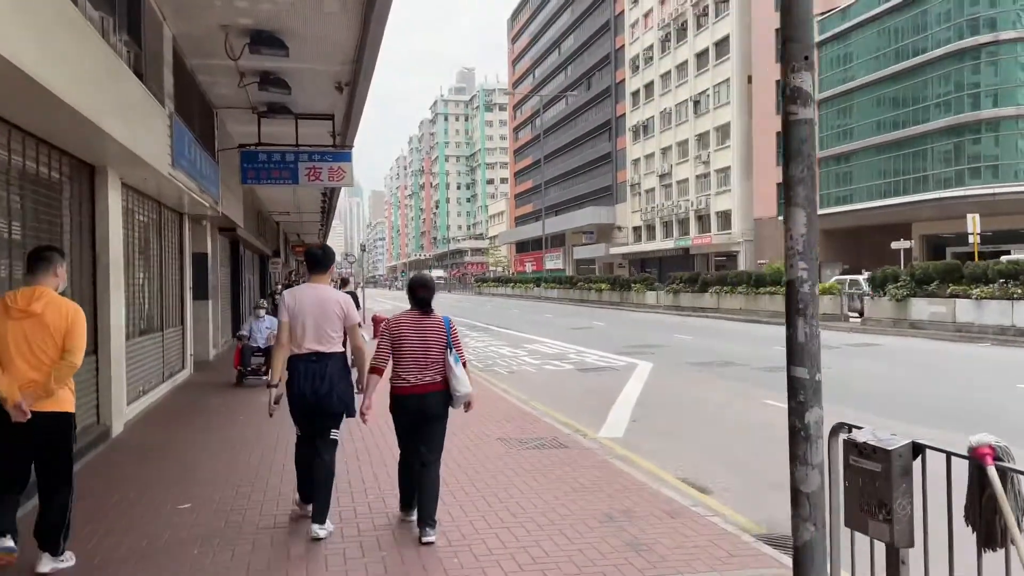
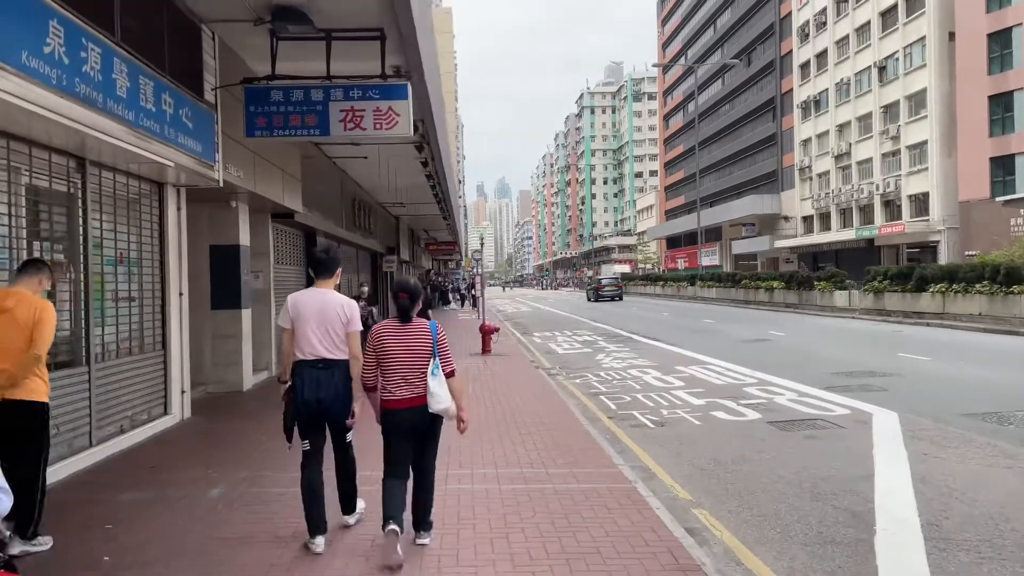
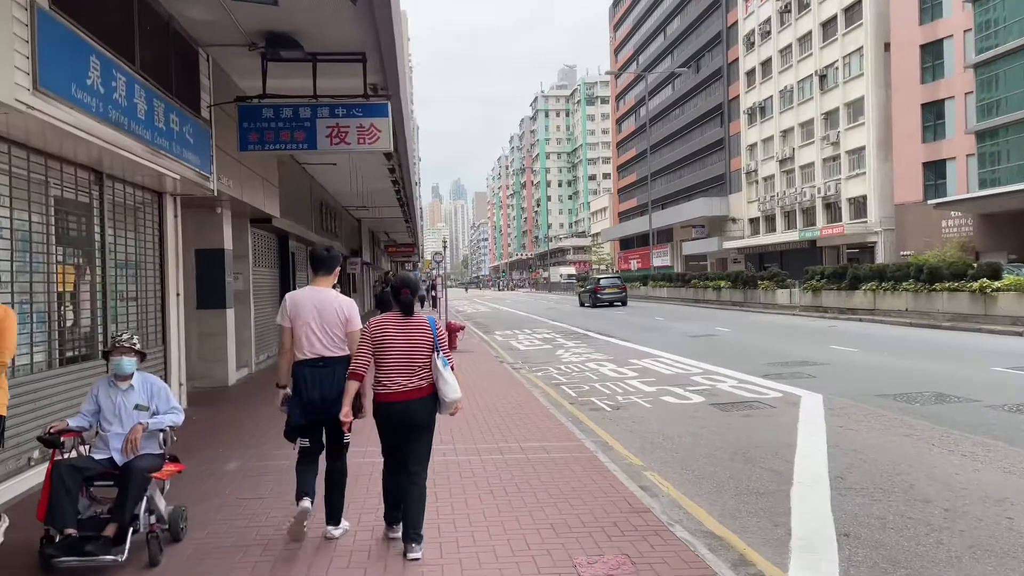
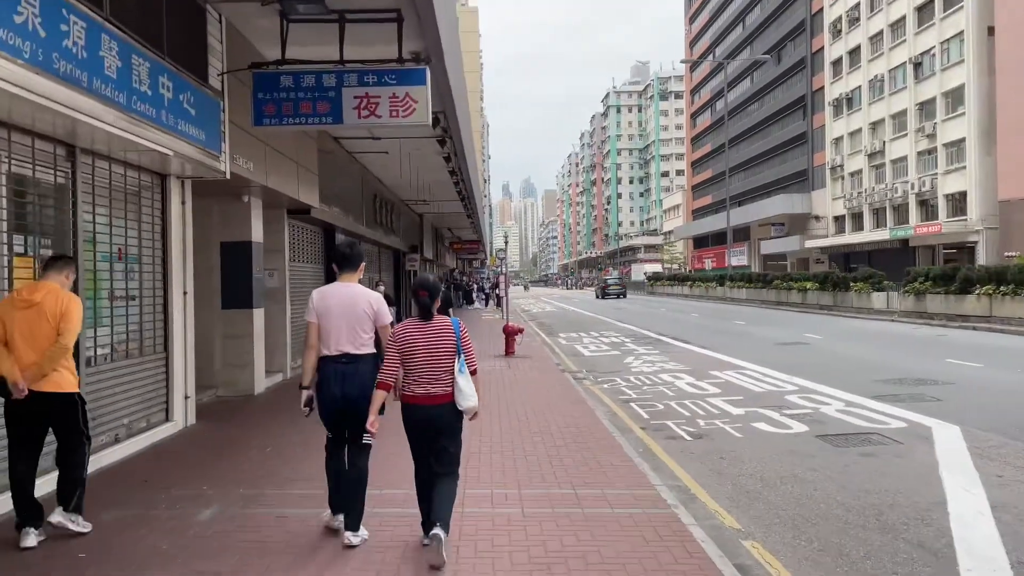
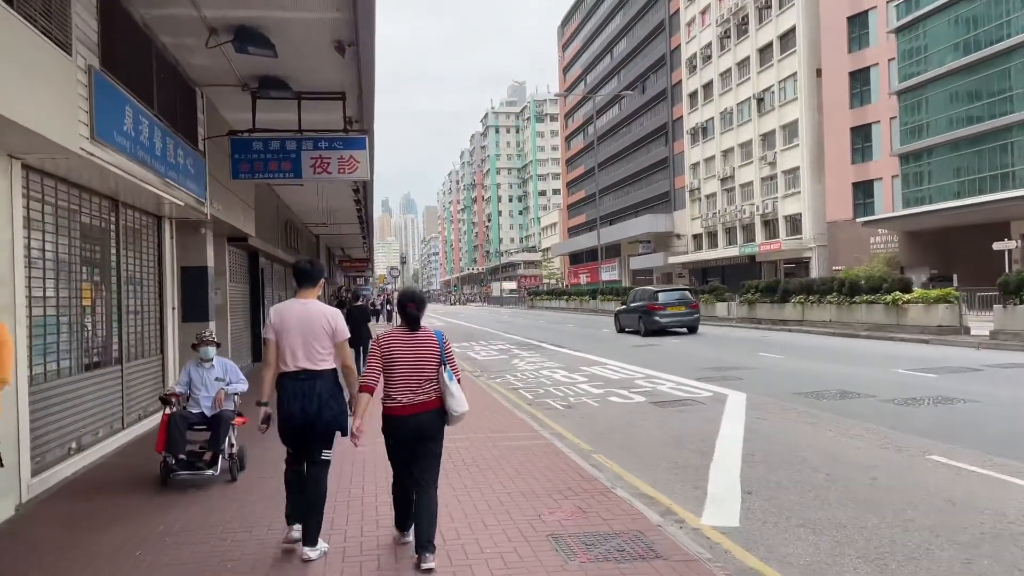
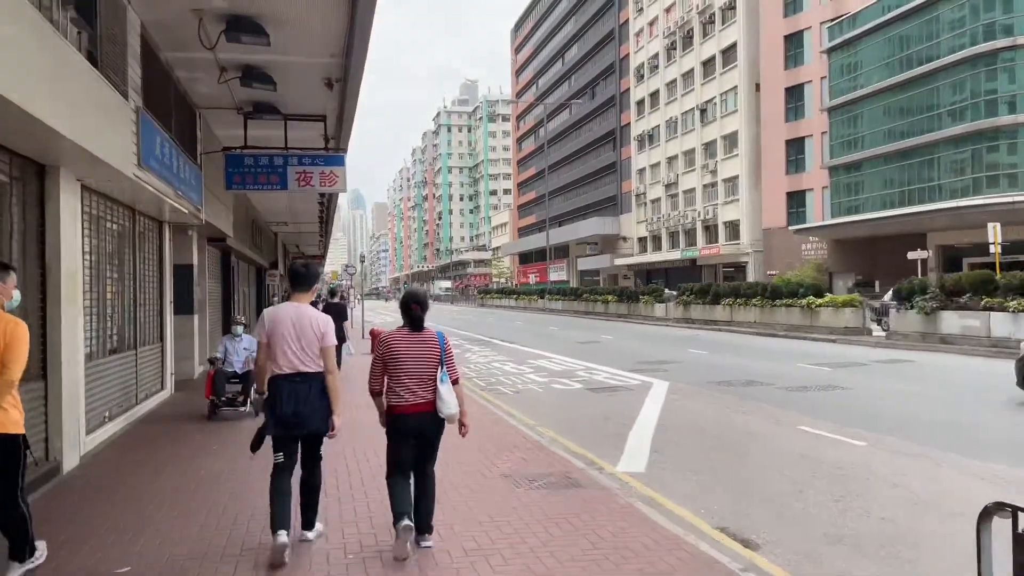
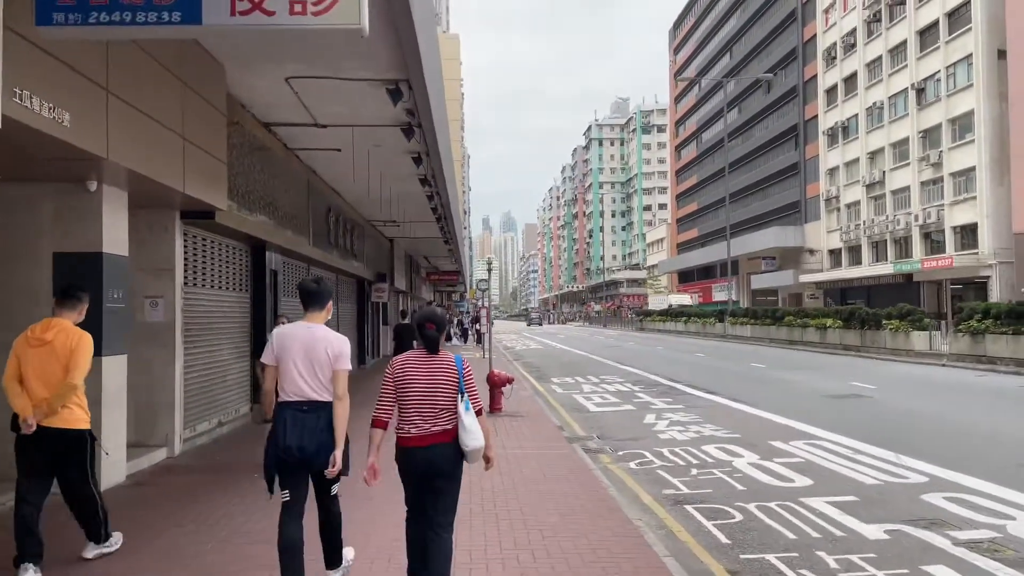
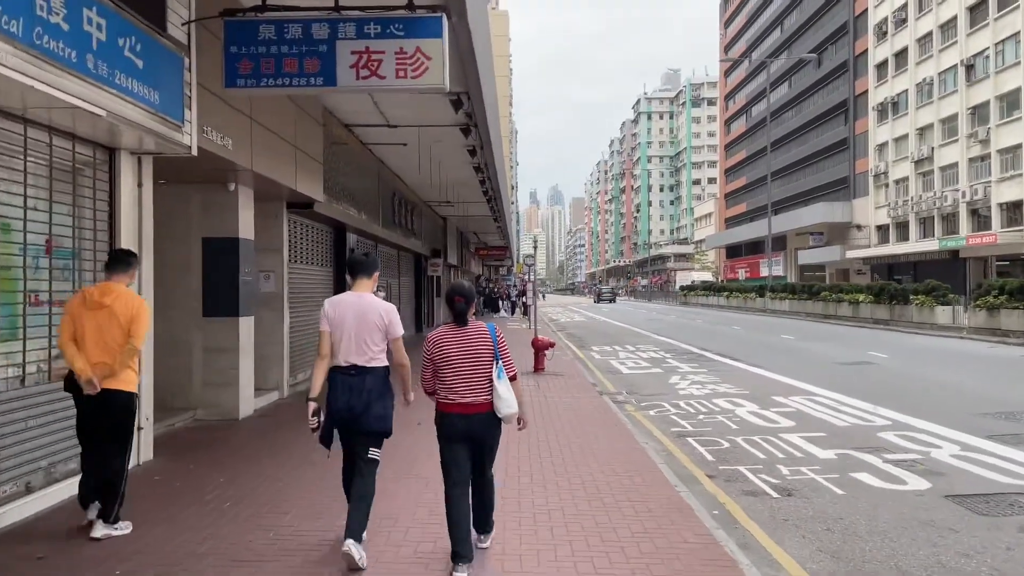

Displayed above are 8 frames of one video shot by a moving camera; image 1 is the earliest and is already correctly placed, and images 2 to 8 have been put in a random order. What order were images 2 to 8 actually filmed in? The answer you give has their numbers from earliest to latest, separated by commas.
6, 5, 3, 2, 4, 8, 7
